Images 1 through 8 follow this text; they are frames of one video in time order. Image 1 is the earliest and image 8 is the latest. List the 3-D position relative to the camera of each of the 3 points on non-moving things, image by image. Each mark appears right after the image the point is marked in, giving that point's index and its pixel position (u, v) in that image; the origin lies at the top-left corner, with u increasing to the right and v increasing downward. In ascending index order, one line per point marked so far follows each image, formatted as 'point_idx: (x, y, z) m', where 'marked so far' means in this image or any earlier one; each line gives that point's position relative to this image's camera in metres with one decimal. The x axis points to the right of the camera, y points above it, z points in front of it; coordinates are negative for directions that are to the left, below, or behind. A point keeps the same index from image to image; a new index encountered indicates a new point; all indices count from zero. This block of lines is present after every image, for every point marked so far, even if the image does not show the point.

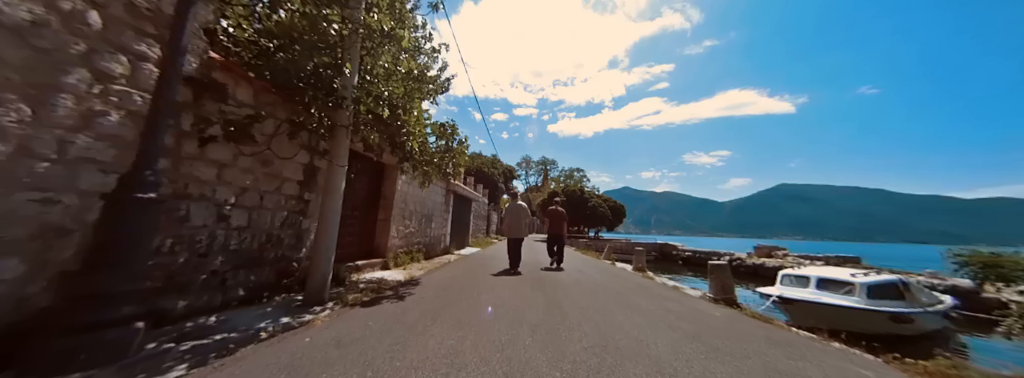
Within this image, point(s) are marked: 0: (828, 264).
0: (+16.5, -3.9, +15.8) m
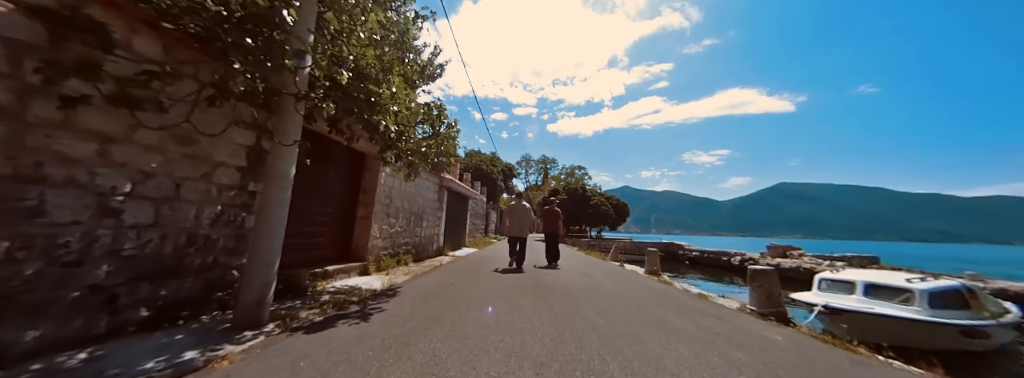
0: (+16.4, -3.7, +14.8) m
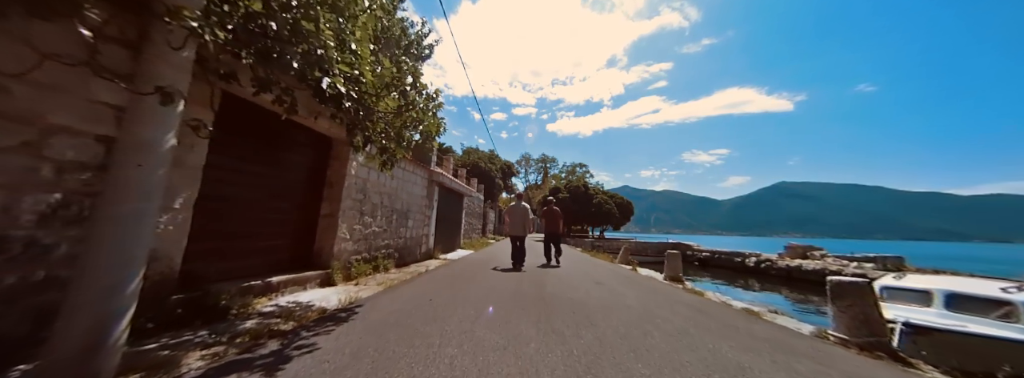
0: (+16.4, -3.5, +13.6) m
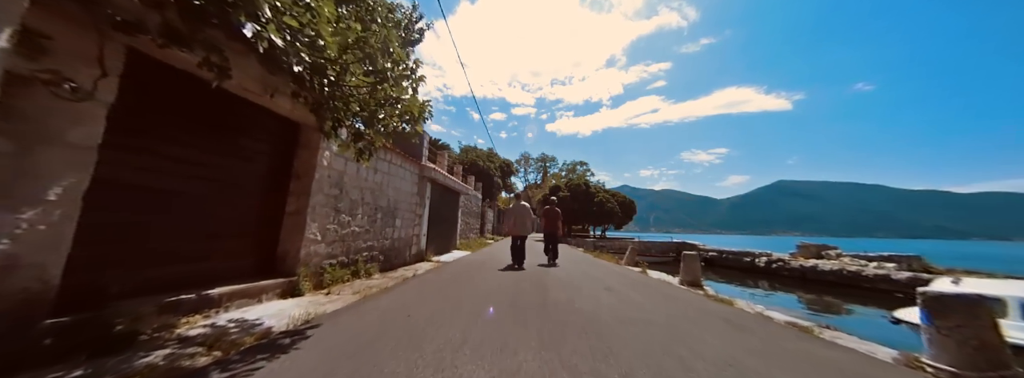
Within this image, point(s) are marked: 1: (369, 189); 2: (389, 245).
0: (+16.3, -3.3, +12.8) m
1: (-3.0, 0.0, +6.5) m
2: (-3.0, -1.4, +7.4) m
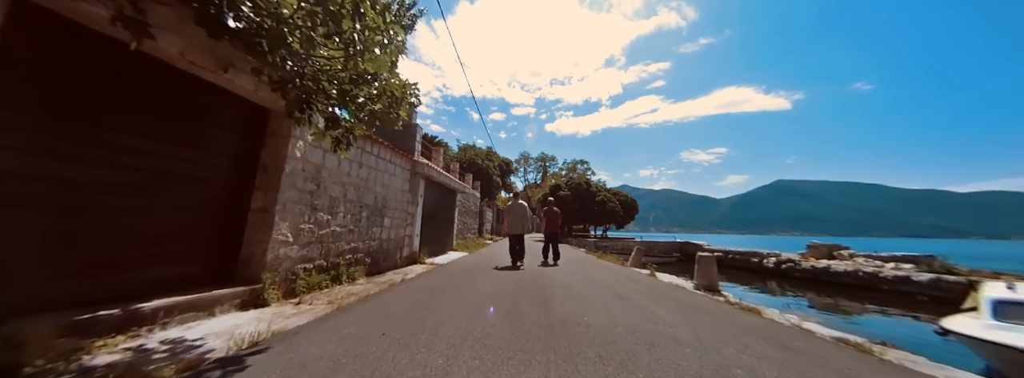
0: (+16.3, -3.2, +12.2) m
1: (-3.1, +0.1, +5.9) m
2: (-3.0, -1.3, +6.8) m
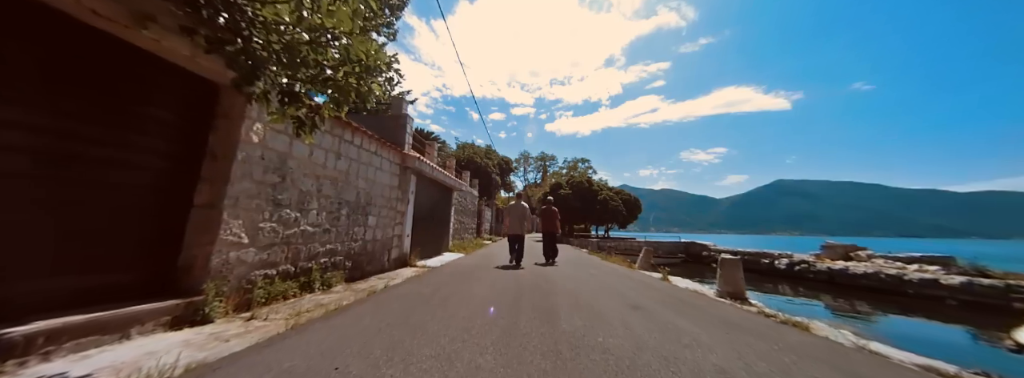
0: (+16.3, -3.0, +11.5) m
1: (-3.1, +0.2, +5.2) m
2: (-3.0, -1.2, +6.0) m
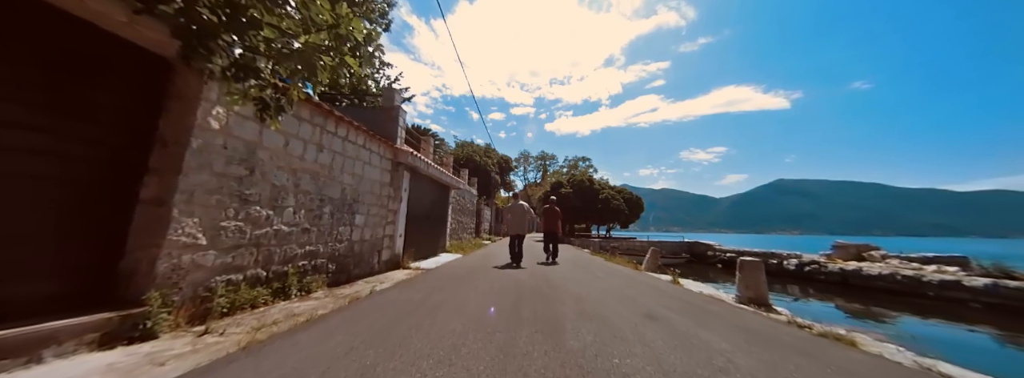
0: (+16.3, -2.9, +11.0) m
1: (-3.1, +0.3, +4.7) m
2: (-3.0, -1.1, +5.5) m
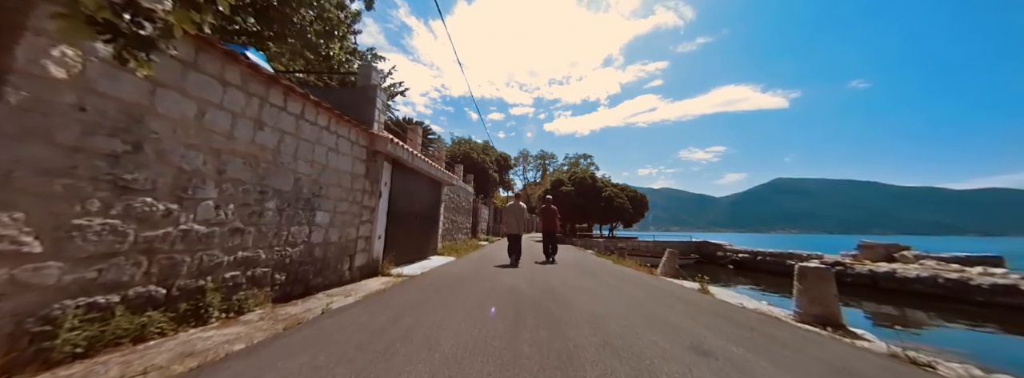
0: (+16.2, -2.7, +10.0) m
1: (-3.1, +0.4, +3.6) m
2: (-3.1, -1.0, +4.4) m
